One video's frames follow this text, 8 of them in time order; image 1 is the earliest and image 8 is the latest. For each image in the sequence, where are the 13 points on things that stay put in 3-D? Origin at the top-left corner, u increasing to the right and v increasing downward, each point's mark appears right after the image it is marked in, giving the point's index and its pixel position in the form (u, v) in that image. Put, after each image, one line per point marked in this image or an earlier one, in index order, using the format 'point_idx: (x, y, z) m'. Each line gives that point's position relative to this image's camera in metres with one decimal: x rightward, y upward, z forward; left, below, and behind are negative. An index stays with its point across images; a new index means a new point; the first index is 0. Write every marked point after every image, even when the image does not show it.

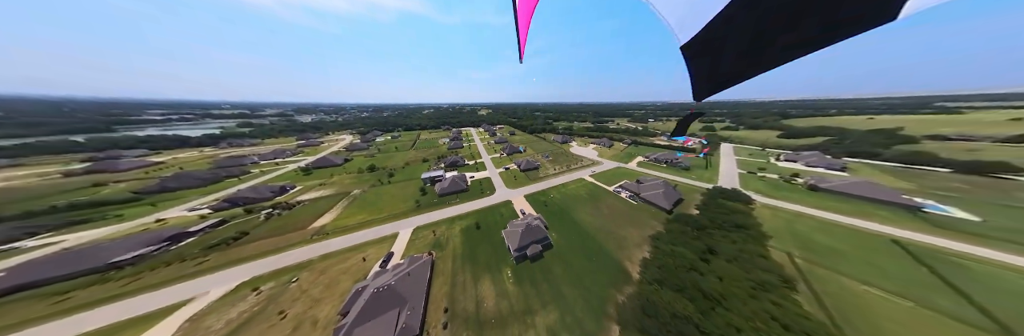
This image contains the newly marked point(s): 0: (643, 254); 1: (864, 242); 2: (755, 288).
0: (+11.5, -7.7, +11.9) m
1: (+30.7, -6.3, +11.9) m
2: (+16.2, -8.0, +9.2) m
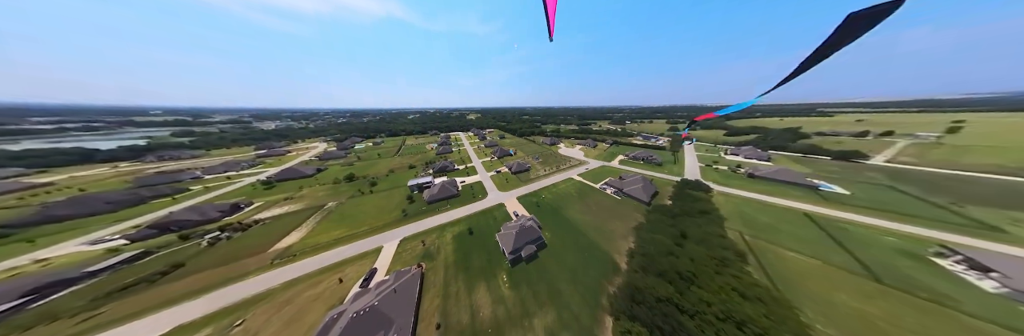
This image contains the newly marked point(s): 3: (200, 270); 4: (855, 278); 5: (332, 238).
0: (+11.1, -7.4, +13.1) m
1: (+30.1, -5.4, +15.0) m
2: (+16.0, -7.5, +10.9) m
3: (-29.7, -9.7, +13.3) m
4: (+25.0, -8.0, +10.2) m
5: (-20.3, -7.9, +15.8) m
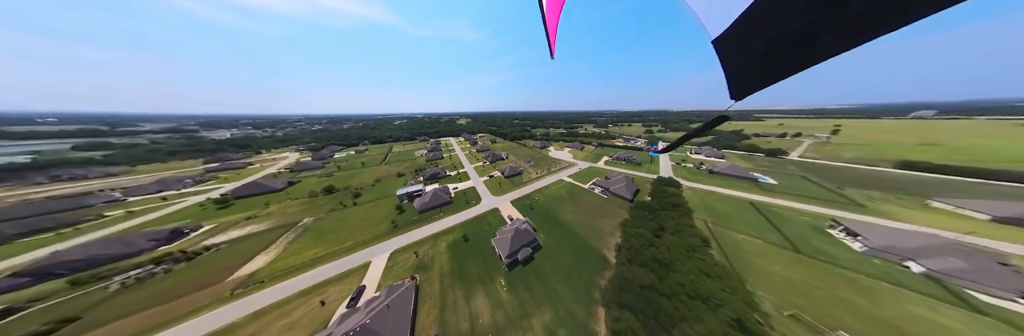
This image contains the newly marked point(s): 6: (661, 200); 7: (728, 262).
0: (+10.7, -7.5, +14.5) m
1: (+29.4, -4.6, +17.9) m
2: (+15.8, -7.4, +12.6) m
3: (-29.8, -11.3, +11.2) m
4: (+24.9, -7.5, +12.8) m
5: (-20.7, -9.1, +14.4) m
6: (+19.7, -4.1, +18.1) m
7: (+18.6, -8.1, +12.0) m
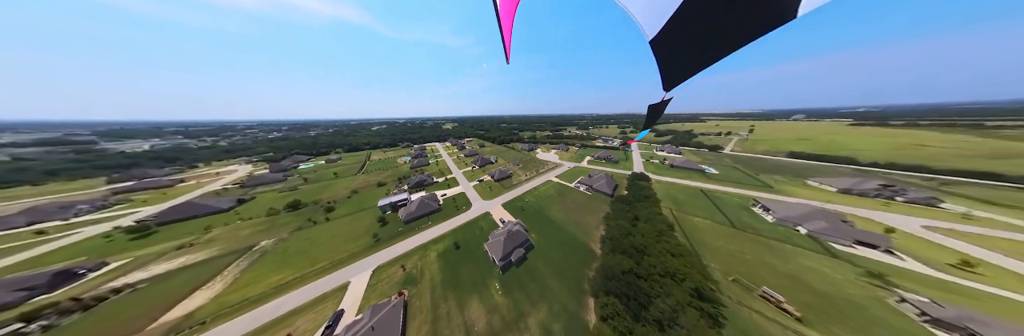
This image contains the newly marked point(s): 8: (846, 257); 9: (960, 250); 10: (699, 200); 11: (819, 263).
0: (+9.9, -7.3, +15.8) m
1: (+28.0, -3.7, +21.3) m
2: (+15.2, -7.0, +14.5) m
3: (-29.8, -12.9, +8.2) m
4: (+24.2, -6.8, +15.6) m
5: (-21.2, -10.4, +12.4) m
6: (+18.3, -3.6, +20.4) m
7: (+18.0, -7.6, +14.2) m
8: (+30.1, -7.9, +12.6) m
9: (+40.2, -7.2, +12.9) m
10: (+26.7, -4.5, +19.8) m
11: (+27.1, -8.3, +12.4) m
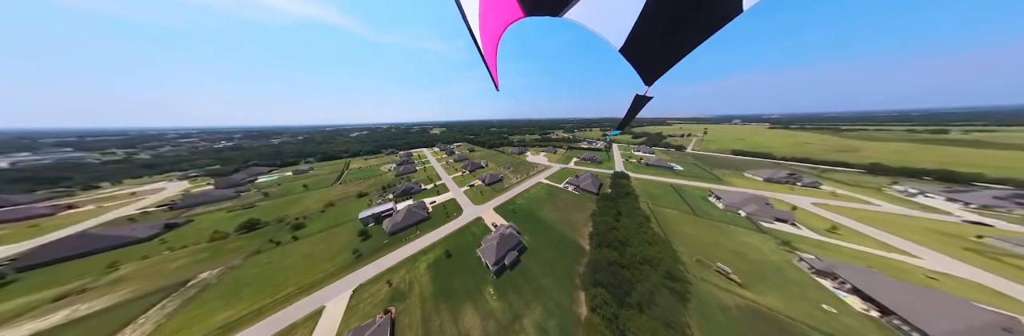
0: (+9.1, -7.4, +17.0) m
1: (+26.4, -3.2, +24.3) m
2: (+14.4, -6.9, +16.3) m
3: (-29.4, -14.3, +5.3) m
4: (+23.2, -6.3, +18.3) m
5: (-21.4, -11.5, +10.3) m
6: (+16.8, -3.4, +22.5) m
7: (+17.3, -7.3, +16.2) m
8: (+29.5, -7.2, +15.9) m
9: (+39.4, -6.2, +17.2) m
10: (+25.2, -4.0, +22.8) m
11: (+26.6, -7.8, +15.4) m
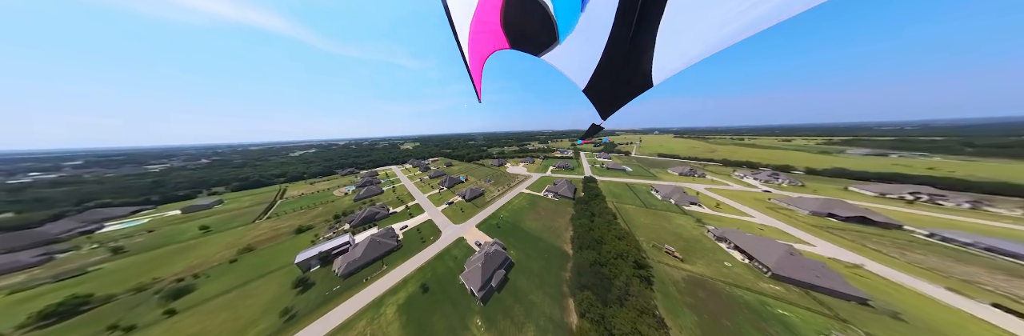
0: (+7.2, -8.3, +18.0) m
1: (+22.4, -4.0, +28.9) m
2: (+12.5, -7.4, +18.3) m
3: (-27.8, -16.1, -1.5) m
4: (+20.7, -6.5, +22.0) m
5: (-21.1, -13.5, +5.2) m
6: (+13.4, -4.6, +25.2) m
7: (+15.4, -7.6, +18.8) m
8: (+27.4, -6.8, +20.8) m
9: (+36.8, -5.3, +24.1) m
10: (+21.6, -4.6, +27.0) m
11: (+24.6, -7.4, +19.7) m
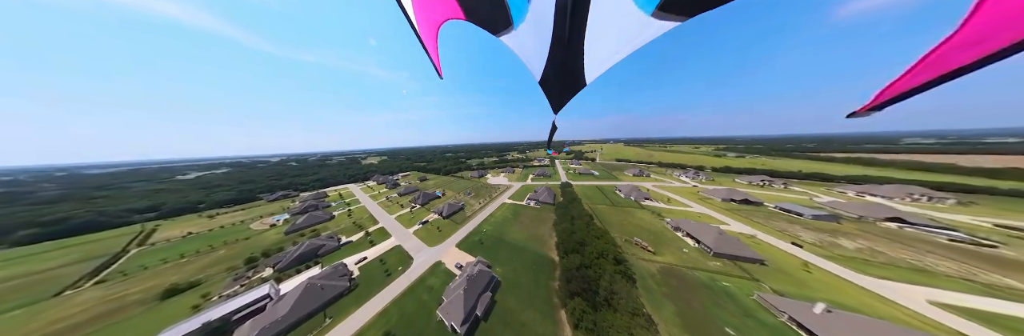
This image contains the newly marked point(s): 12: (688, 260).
0: (+5.1, -9.3, +18.0) m
1: (+17.9, -5.7, +32.0) m
2: (+10.2, -8.2, +19.5) m
3: (-25.3, -16.3, -8.3) m
4: (+17.6, -7.4, +24.7) m
5: (-20.1, -14.2, -0.2) m
6: (+9.7, -6.2, +26.7) m
7: (+13.0, -8.4, +20.4) m
8: (+24.3, -7.2, +24.7) m
9: (+32.9, -5.7, +29.8) m
10: (+17.5, -6.1, +29.9) m
11: (+21.9, -7.8, +23.0) m
12: (+19.0, -9.6, +14.9) m
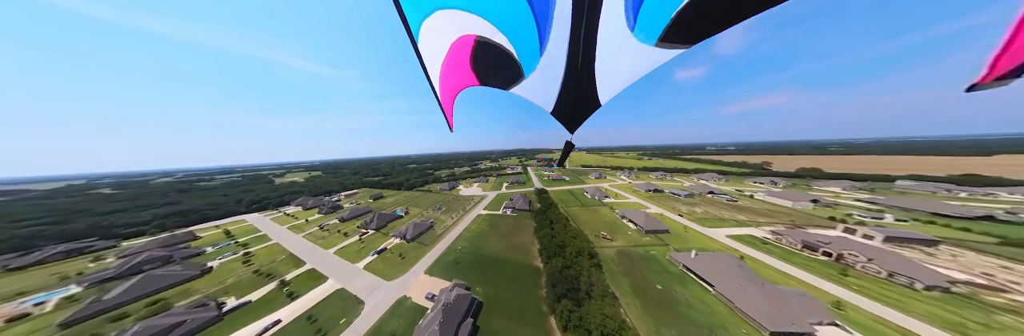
0: (+2.1, -10.2, +18.3) m
1: (+10.7, -7.1, +35.3) m
2: (+6.6, -9.0, +21.1) m
3: (-20.2, -16.5, -15.3) m
4: (+12.3, -8.3, +28.0) m
5: (-17.3, -14.8, -6.0) m
6: (+4.2, -7.6, +28.0) m
7: (+9.0, -9.1, +22.7) m
8: (+18.9, -7.7, +29.8) m
9: (+25.7, -6.2, +37.0) m
10: (+10.8, -7.4, +33.2) m
11: (+17.0, -8.3, +27.5) m
12: (+16.3, -9.6, +18.8) m
